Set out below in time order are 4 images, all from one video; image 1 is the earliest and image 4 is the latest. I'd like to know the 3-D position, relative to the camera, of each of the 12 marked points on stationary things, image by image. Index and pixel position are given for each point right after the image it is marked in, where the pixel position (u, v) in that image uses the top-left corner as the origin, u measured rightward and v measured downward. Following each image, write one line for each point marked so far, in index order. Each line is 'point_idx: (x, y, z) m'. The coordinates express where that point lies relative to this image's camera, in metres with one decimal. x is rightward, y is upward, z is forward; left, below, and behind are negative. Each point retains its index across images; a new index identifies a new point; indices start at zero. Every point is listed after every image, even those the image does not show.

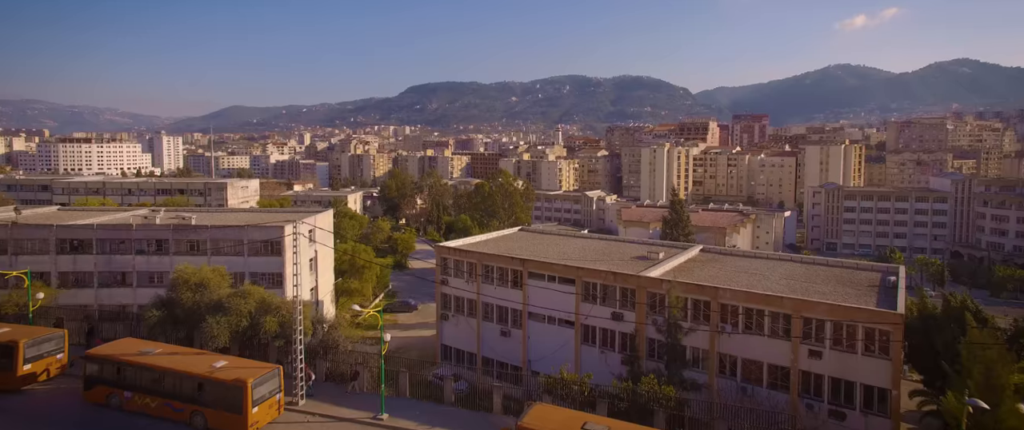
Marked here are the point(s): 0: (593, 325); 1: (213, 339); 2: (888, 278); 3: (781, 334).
0: (+2.3, -3.1, +18.7) m
1: (-7.4, -3.1, +16.3) m
2: (+9.4, -1.6, +16.6) m
3: (+6.1, -2.7, +15.1) m
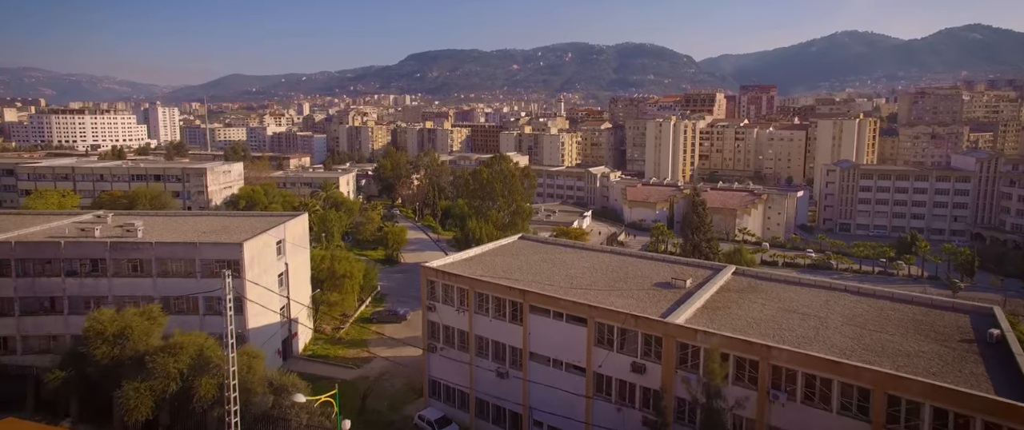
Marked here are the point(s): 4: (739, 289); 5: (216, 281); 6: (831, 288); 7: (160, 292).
0: (+2.2, -3.7, +15.4) m
1: (-7.4, -3.8, +13.0) m
2: (+9.3, -2.3, +13.2) m
3: (+6.0, -3.5, +11.8) m
4: (+5.8, -1.9, +17.1) m
5: (-8.6, -1.9, +19.3) m
6: (+8.0, -1.8, +16.7) m
7: (-10.3, -2.3, +19.2) m
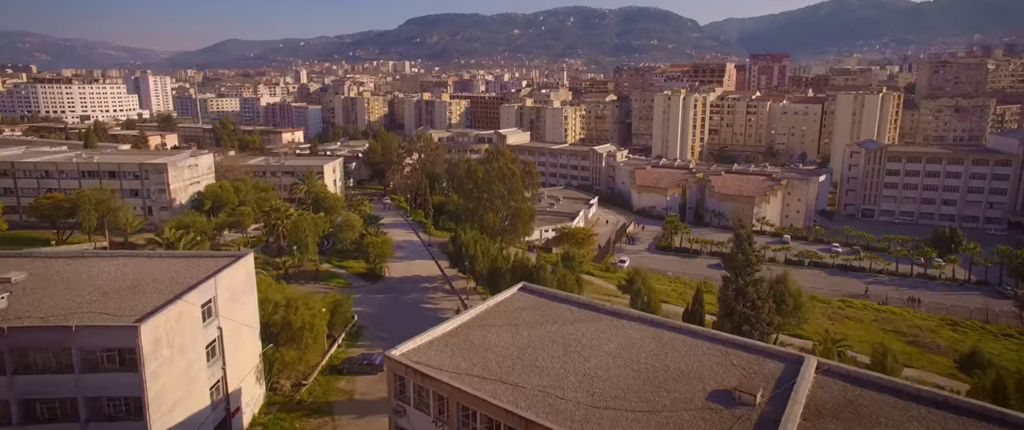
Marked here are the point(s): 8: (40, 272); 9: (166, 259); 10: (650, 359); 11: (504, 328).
0: (+2.1, -5.4, +10.3) m
1: (-7.5, -5.7, +8.0) m
2: (+9.3, -4.1, +8.1) m
3: (+6.0, -5.3, +6.7) m
4: (+5.8, -3.5, +12.0) m
5: (-8.6, -3.4, +14.2) m
6: (+7.9, -3.5, +11.5) m
7: (-10.3, -3.8, +14.1) m
8: (-12.2, -1.6, +17.4) m
9: (-10.2, -1.3, +19.6) m
10: (+2.9, -3.0, +14.2) m
11: (-0.2, -2.7, +16.1) m
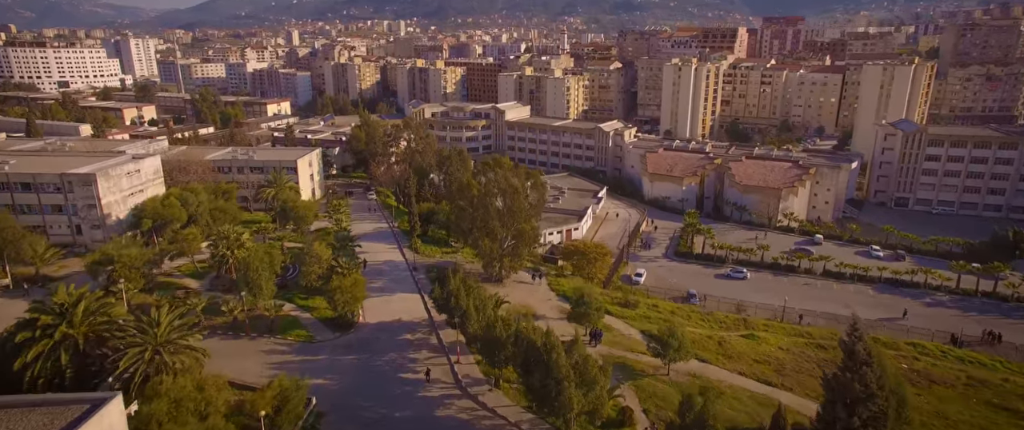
0: (+2.3, -8.3, +3.7) m
1: (-7.3, -8.7, +1.4) m
2: (+9.4, -7.1, +1.4) m
3: (+6.1, -8.5, +0.1) m
4: (+5.9, -6.3, +5.2) m
5: (-8.5, -6.2, +7.4) m
6: (+8.1, -6.3, +4.8) m
7: (-10.2, -6.5, +7.3) m
8: (-12.1, -4.1, +10.5) m
9: (-10.1, -3.7, +12.7) m
10: (+3.1, -5.7, +7.4) m
11: (-0.1, -5.3, +9.3) m
